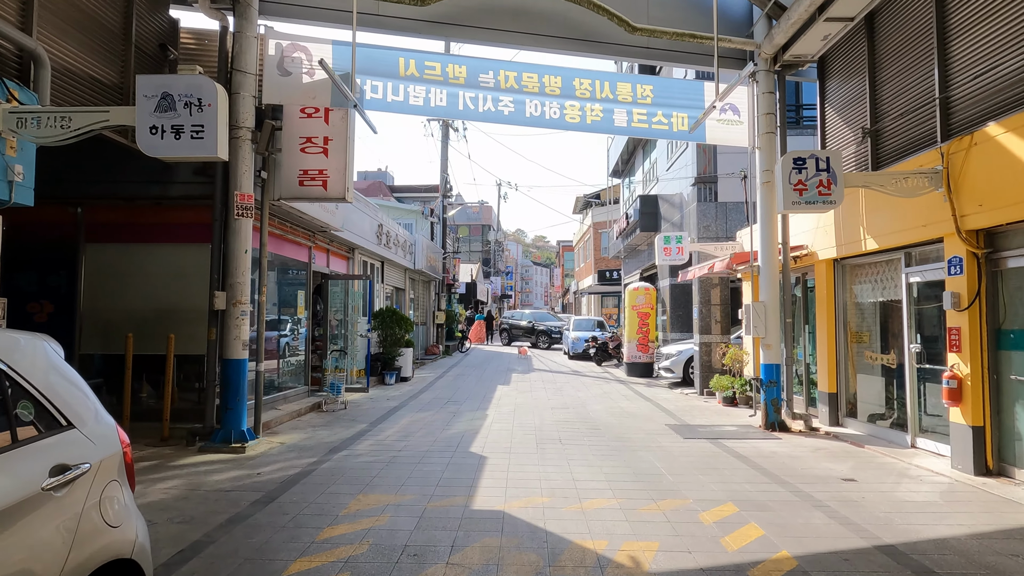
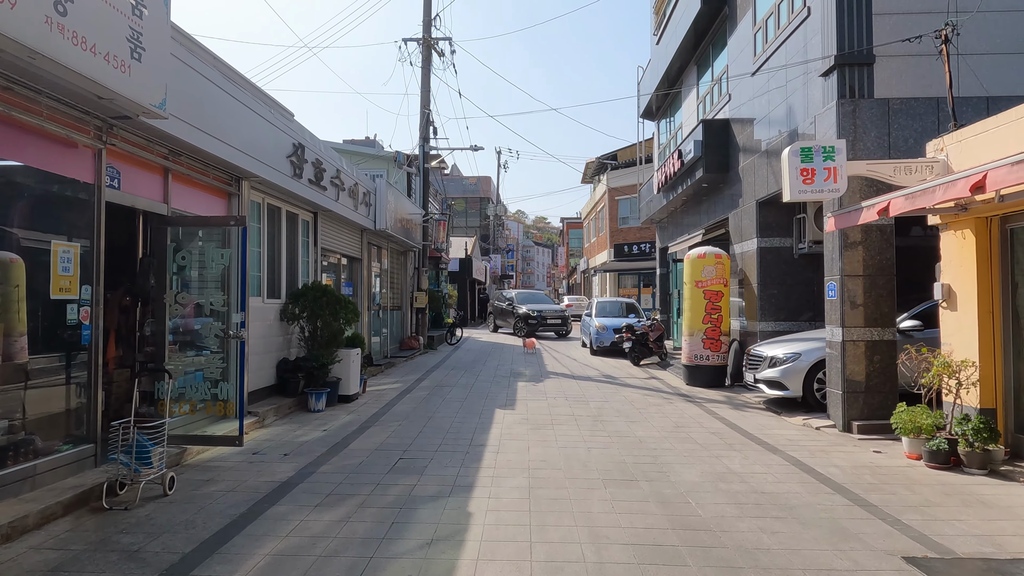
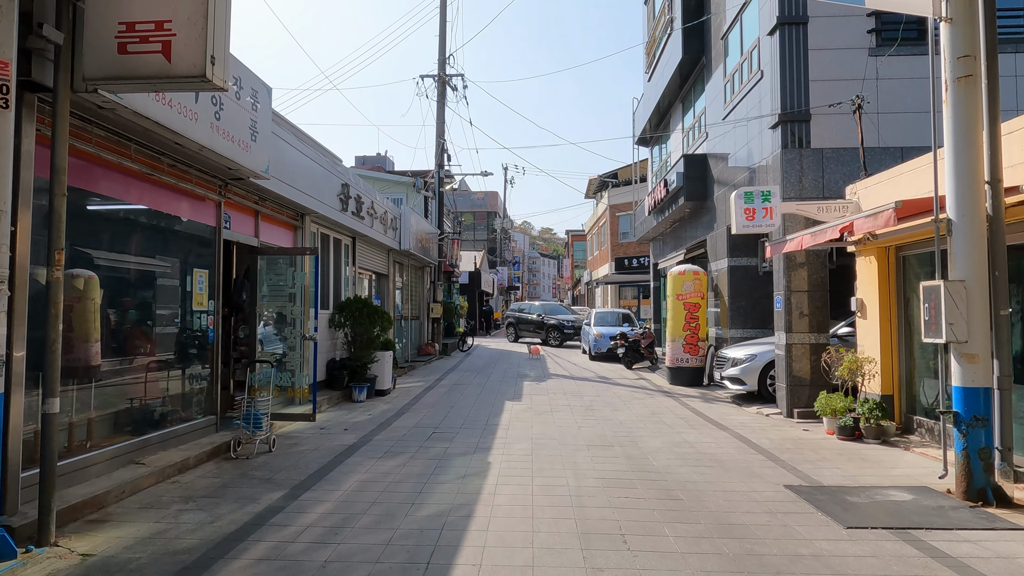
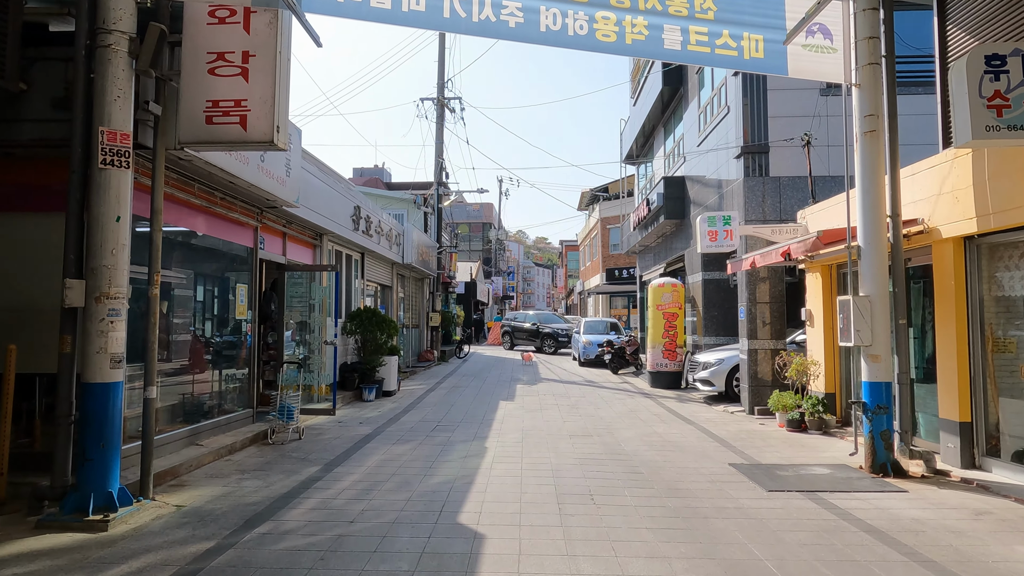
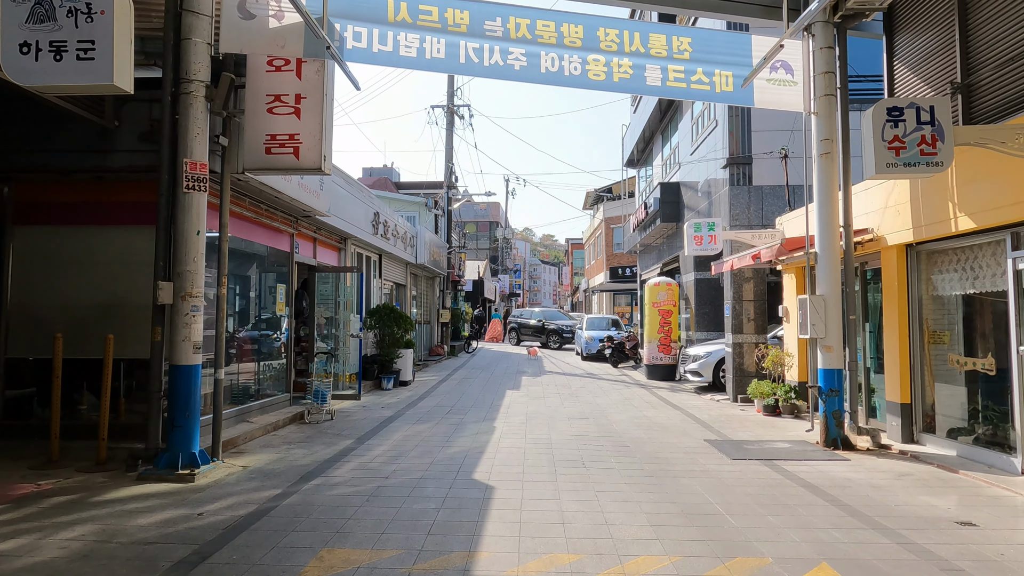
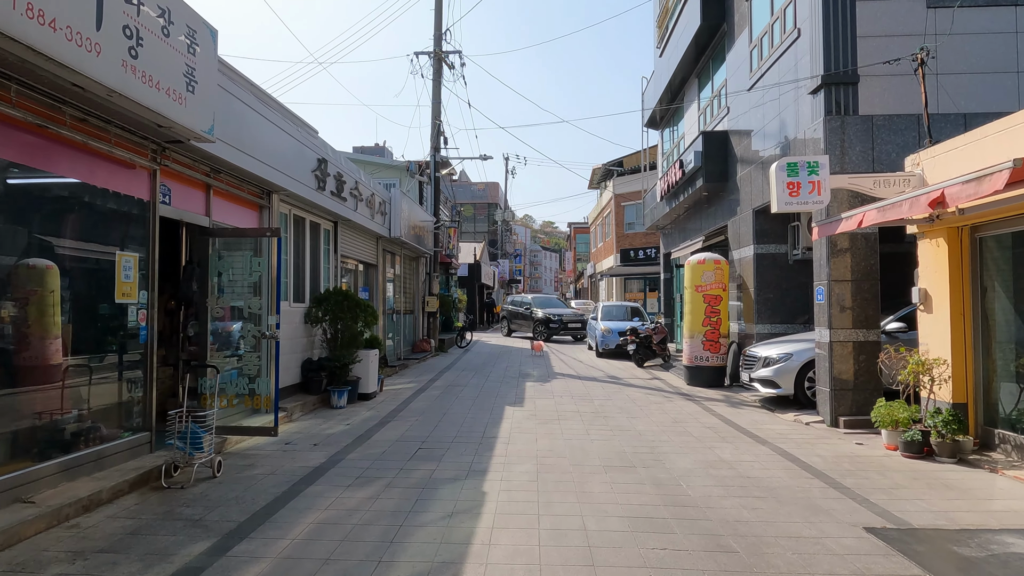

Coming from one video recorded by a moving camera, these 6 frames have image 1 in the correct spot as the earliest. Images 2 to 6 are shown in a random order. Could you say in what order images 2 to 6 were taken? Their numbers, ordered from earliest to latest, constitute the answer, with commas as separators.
5, 4, 3, 6, 2
